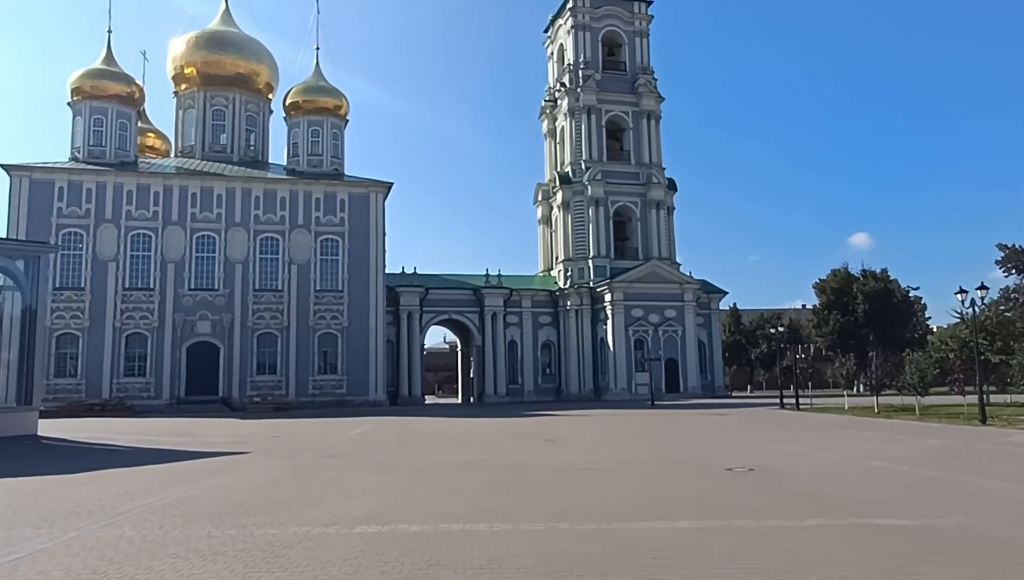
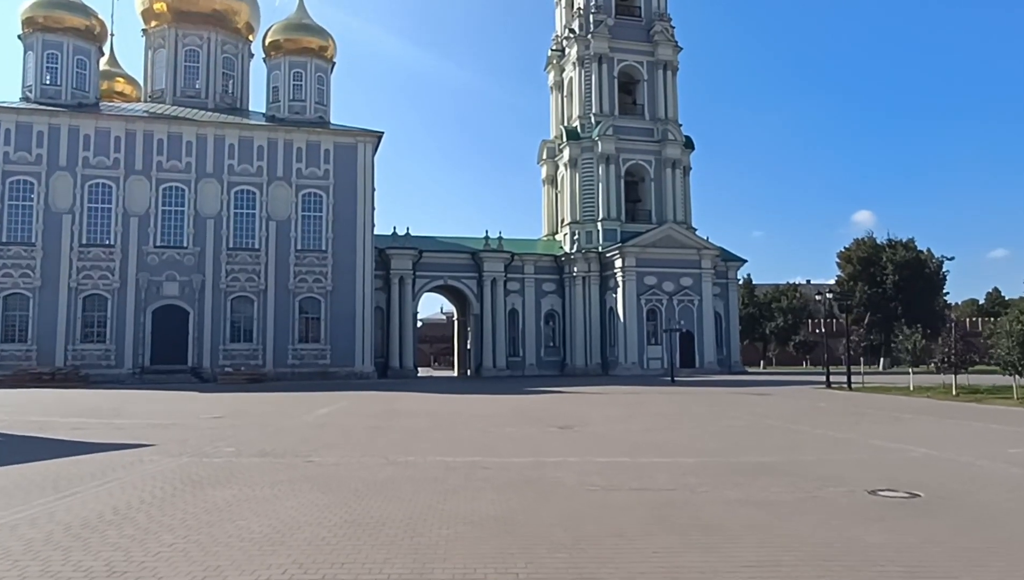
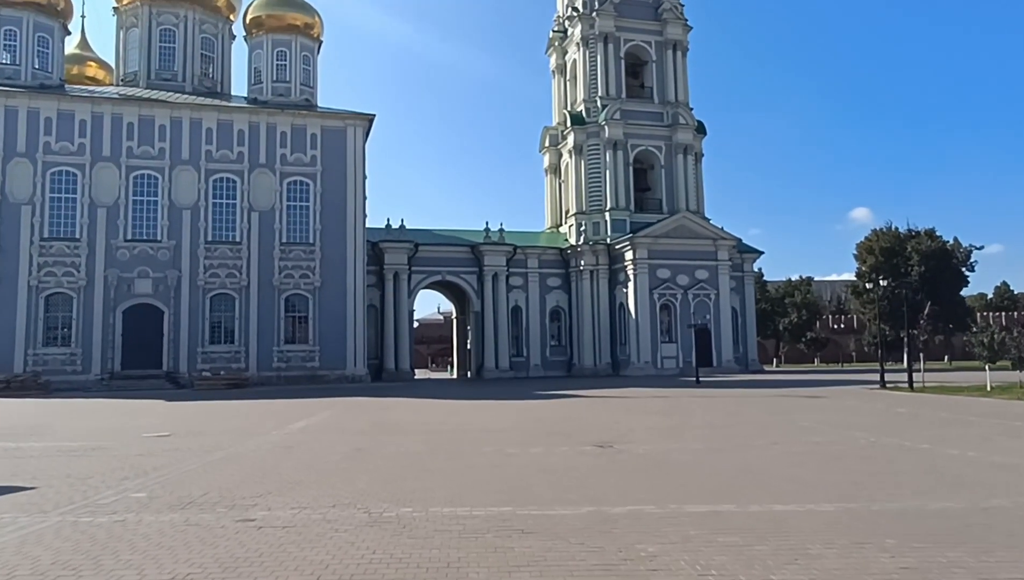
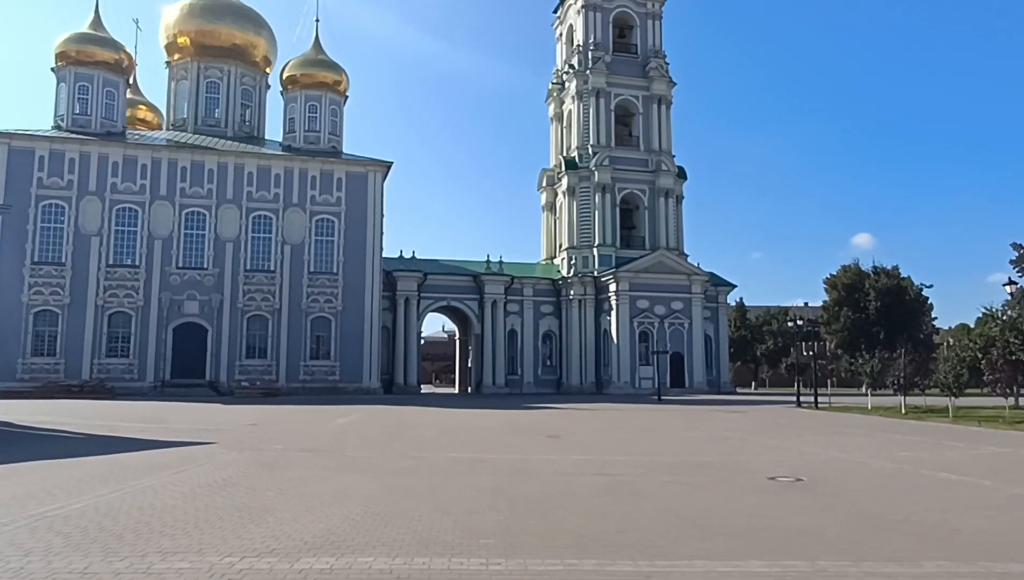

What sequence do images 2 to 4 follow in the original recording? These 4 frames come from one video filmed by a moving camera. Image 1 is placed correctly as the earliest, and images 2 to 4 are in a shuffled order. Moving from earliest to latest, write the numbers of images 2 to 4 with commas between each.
4, 2, 3
